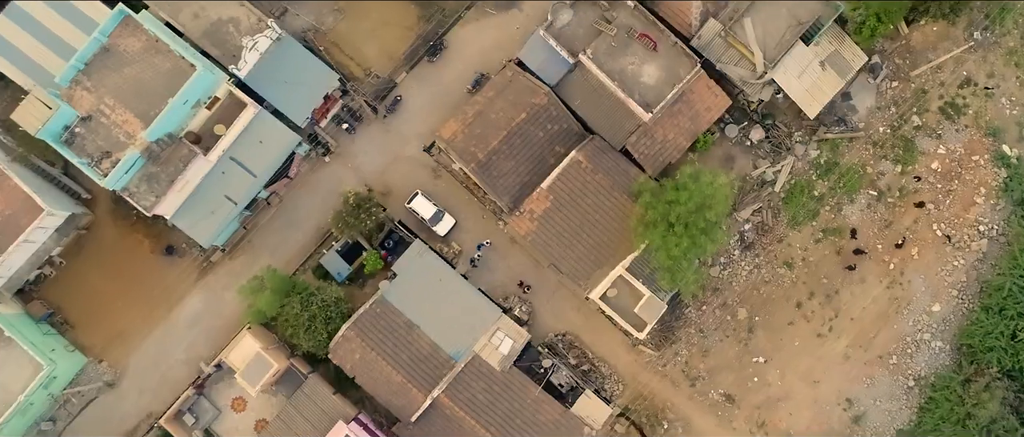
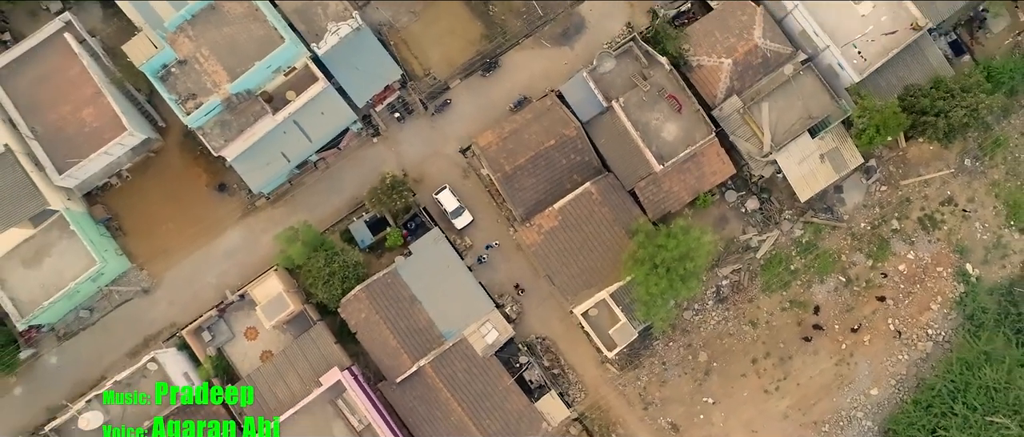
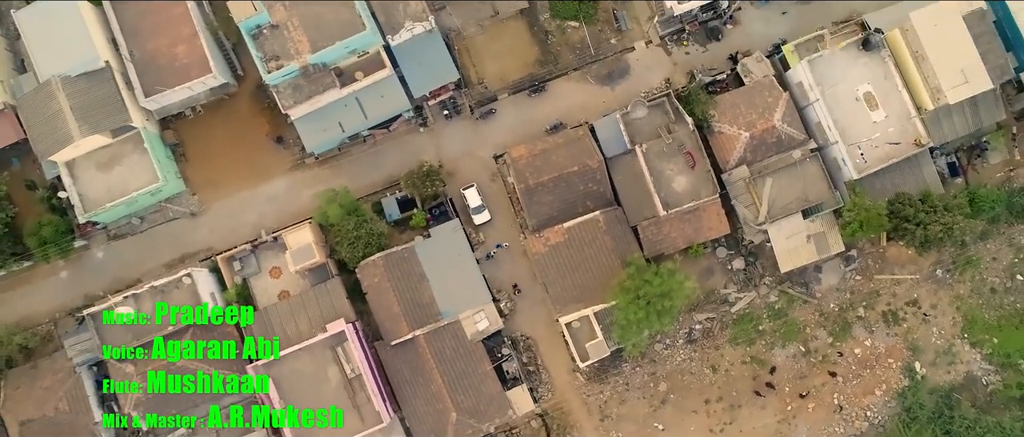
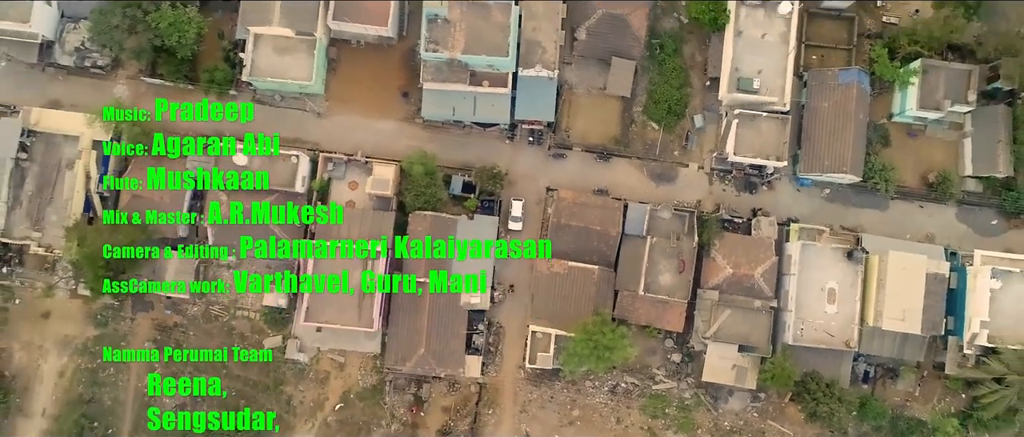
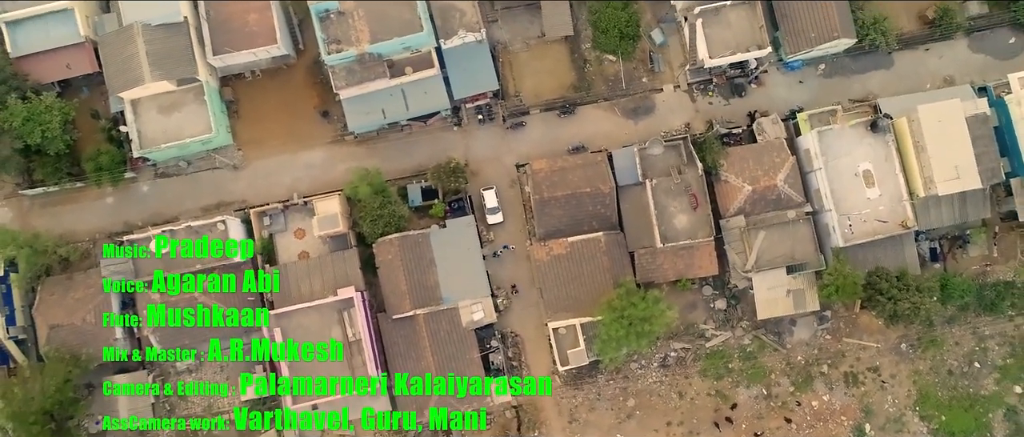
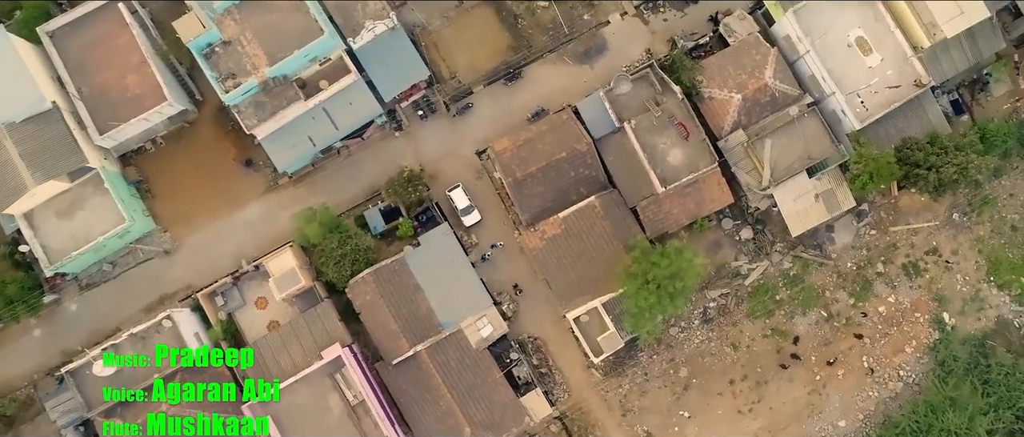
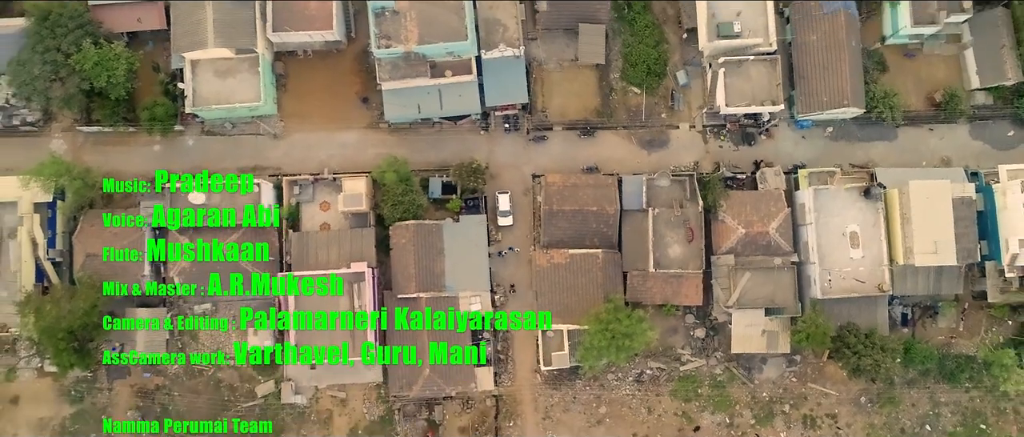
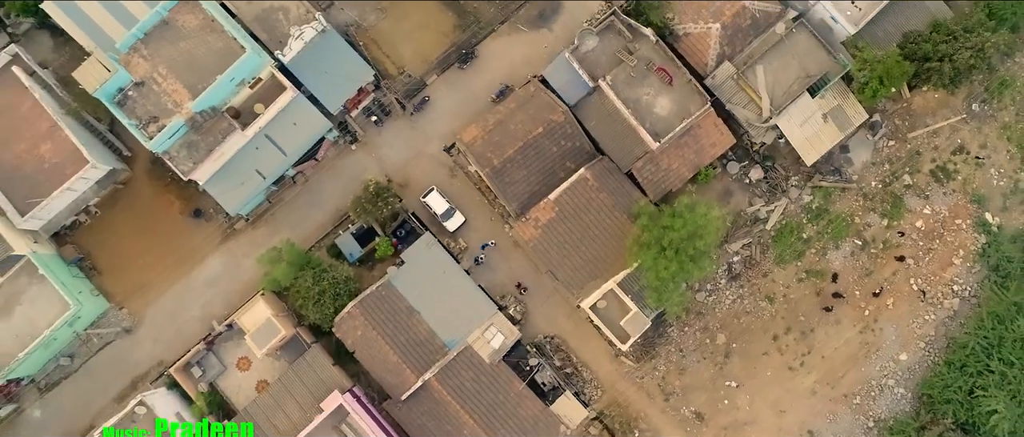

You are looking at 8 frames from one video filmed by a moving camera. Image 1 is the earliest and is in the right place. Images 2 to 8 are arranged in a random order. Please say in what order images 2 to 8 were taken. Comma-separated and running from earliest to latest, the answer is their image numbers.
8, 2, 6, 3, 5, 7, 4
